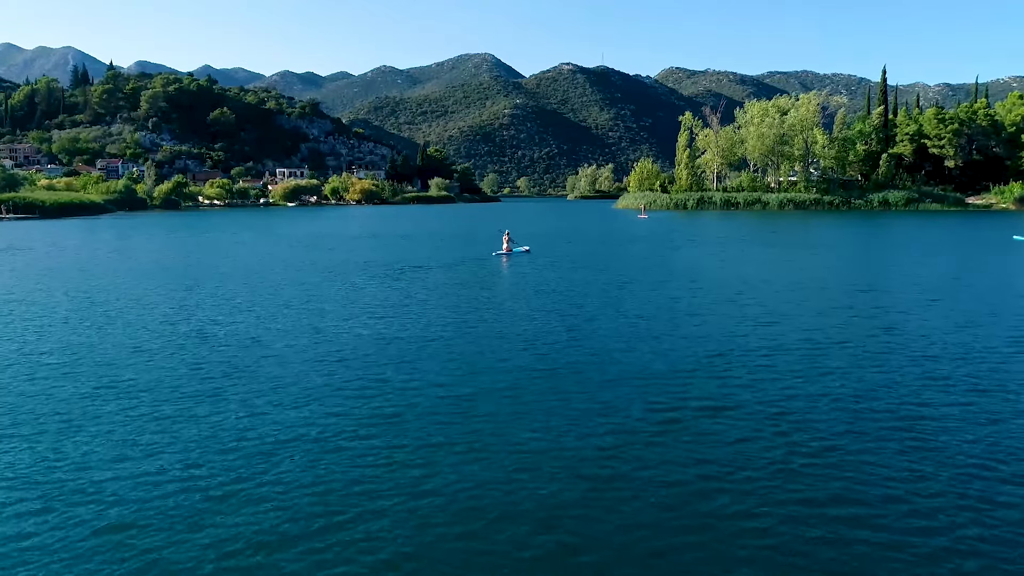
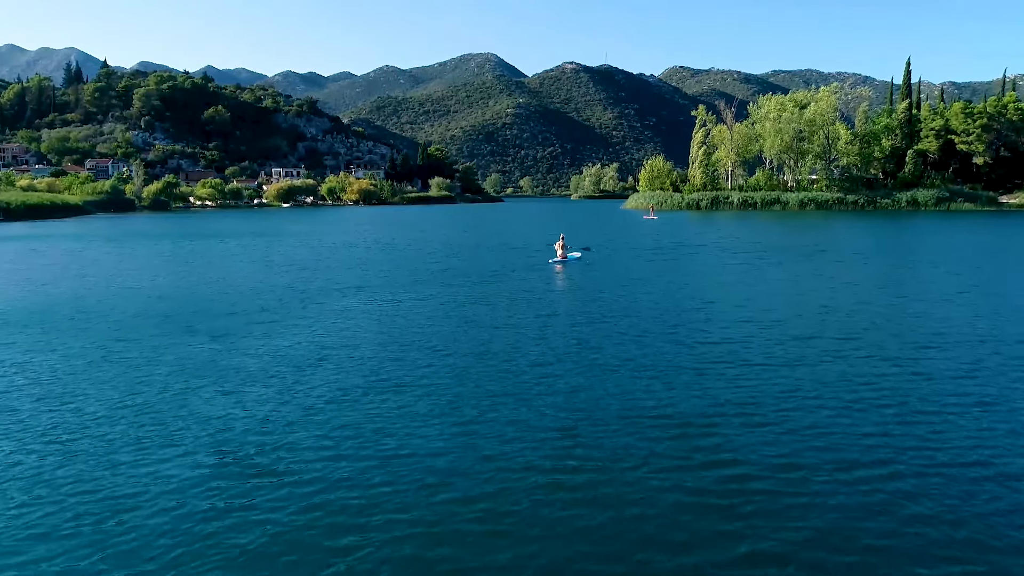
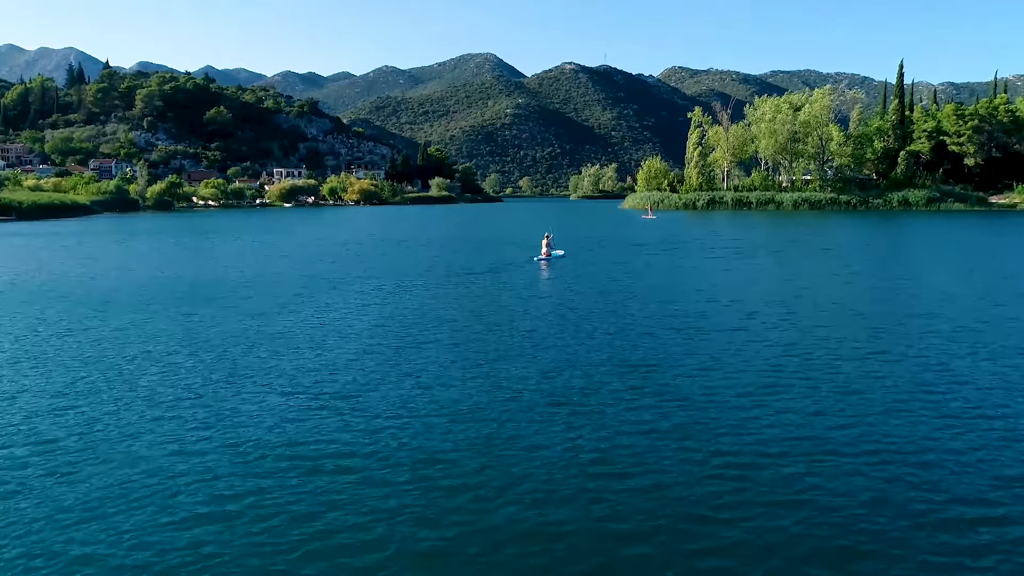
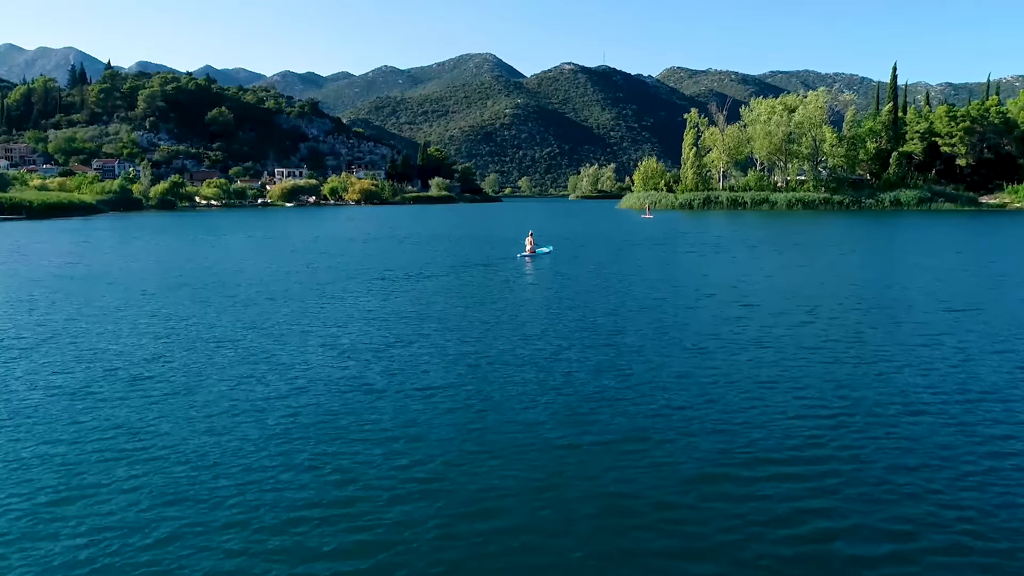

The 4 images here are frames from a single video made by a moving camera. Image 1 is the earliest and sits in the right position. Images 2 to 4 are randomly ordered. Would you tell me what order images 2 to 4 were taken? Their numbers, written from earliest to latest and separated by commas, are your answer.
4, 3, 2
